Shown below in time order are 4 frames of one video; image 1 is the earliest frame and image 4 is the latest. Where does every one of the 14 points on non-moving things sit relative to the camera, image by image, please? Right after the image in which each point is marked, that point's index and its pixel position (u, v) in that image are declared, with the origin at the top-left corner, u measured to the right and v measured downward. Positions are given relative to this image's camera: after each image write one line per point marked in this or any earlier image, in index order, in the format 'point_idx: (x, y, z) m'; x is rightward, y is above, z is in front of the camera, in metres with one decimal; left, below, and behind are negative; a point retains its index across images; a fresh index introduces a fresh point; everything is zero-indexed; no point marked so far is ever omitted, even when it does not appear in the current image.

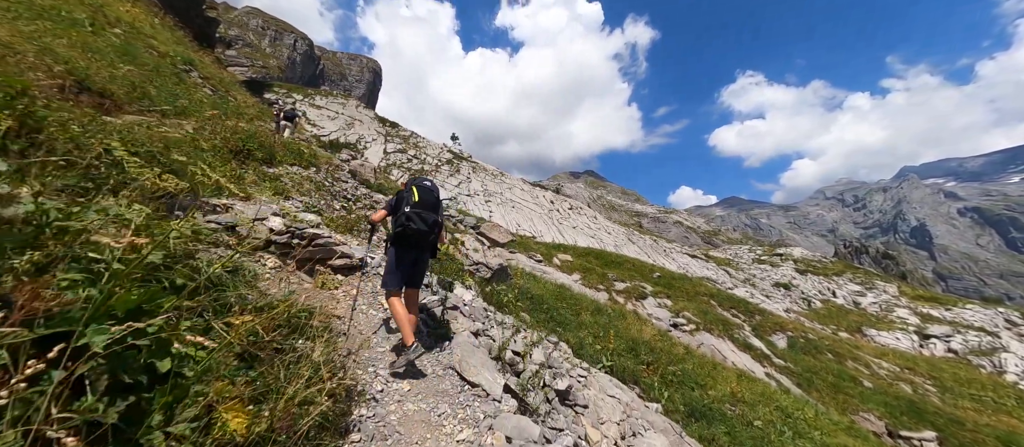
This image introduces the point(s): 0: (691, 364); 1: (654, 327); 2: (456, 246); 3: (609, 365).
0: (+8.0, -6.4, +14.6) m
1: (+8.0, -6.0, +18.6) m
2: (-2.4, -1.0, +14.1) m
3: (+3.4, -4.9, +11.0) m
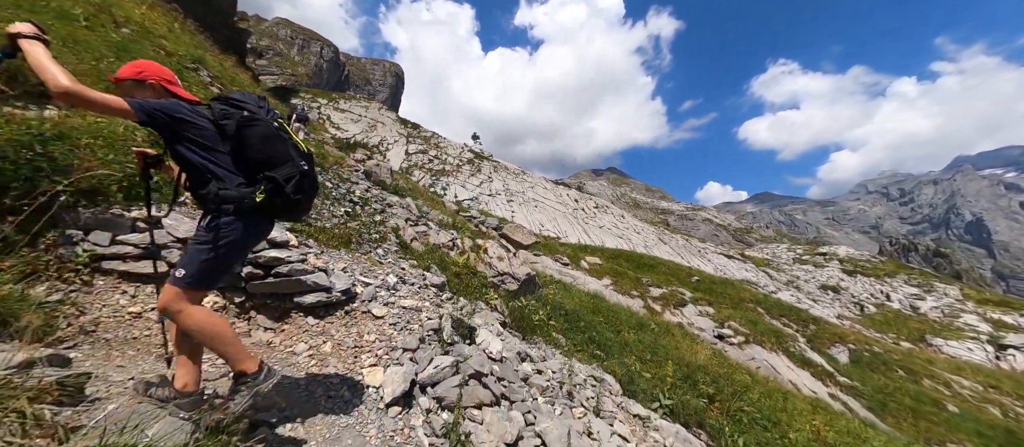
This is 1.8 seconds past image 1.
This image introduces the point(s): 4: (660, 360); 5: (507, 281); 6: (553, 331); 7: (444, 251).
0: (+9.2, -6.5, +12.2) m
1: (+9.4, -6.1, +16.2) m
2: (-1.3, -1.2, +12.4) m
3: (+4.3, -5.0, +9.0) m
4: (+5.4, -5.1, +12.0) m
5: (-0.2, -2.1, +11.8) m
6: (+1.3, -3.4, +10.3) m
7: (-2.3, -0.9, +10.8) m
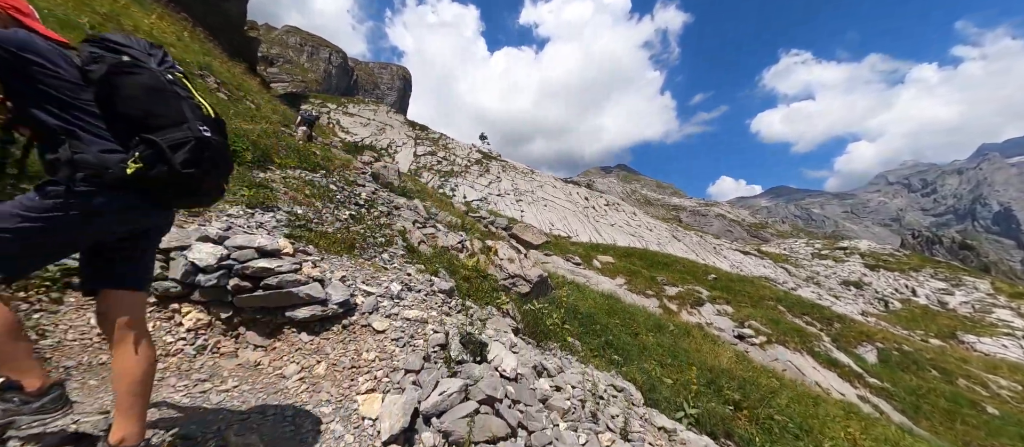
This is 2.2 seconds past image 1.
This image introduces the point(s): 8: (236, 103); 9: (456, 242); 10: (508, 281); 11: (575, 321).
0: (+9.7, -6.3, +11.5) m
1: (+10.0, -5.9, +15.5) m
2: (-0.9, -1.2, +12.0) m
3: (+4.7, -5.0, +8.4) m
4: (+5.9, -5.0, +11.4) m
5: (+0.2, -2.1, +11.4) m
6: (+1.6, -3.4, +9.8) m
7: (-1.9, -1.0, +10.5) m
8: (-12.6, +5.5, +14.9) m
9: (-2.0, -0.6, +11.6) m
10: (-0.1, -2.0, +11.2) m
11: (+2.2, -3.4, +11.4) m
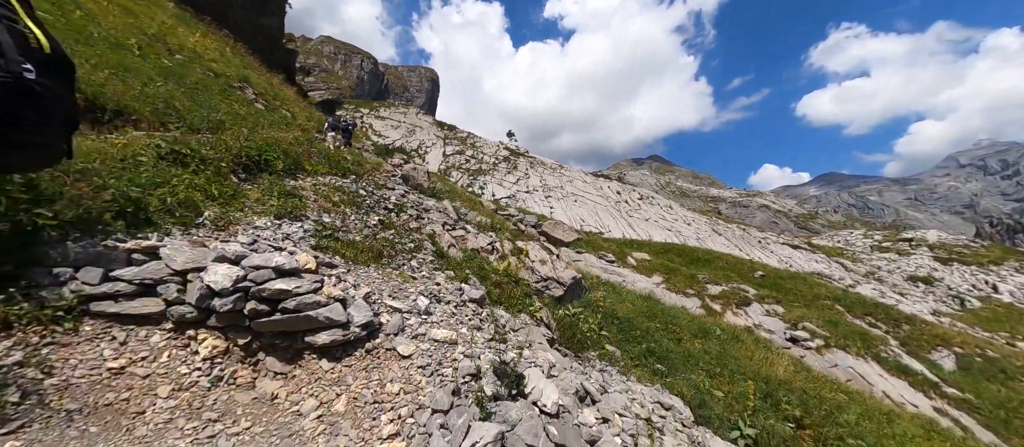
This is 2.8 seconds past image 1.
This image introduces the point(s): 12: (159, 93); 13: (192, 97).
0: (+10.8, -6.1, +10.2) m
1: (+11.5, -5.7, +14.1) m
2: (+0.2, -1.2, +11.6) m
3: (+5.6, -4.9, +7.5) m
4: (+7.1, -4.9, +10.4) m
5: (+1.3, -2.1, +10.8) m
6: (+2.6, -3.4, +9.2) m
7: (-0.9, -1.0, +10.1) m
8: (-11.3, +5.2, +15.4) m
9: (-0.9, -0.7, +11.3) m
10: (+0.9, -2.0, +10.7) m
11: (+3.3, -3.4, +10.7) m
12: (-9.9, +3.7, +9.1) m
13: (-10.2, +4.0, +10.3) m
